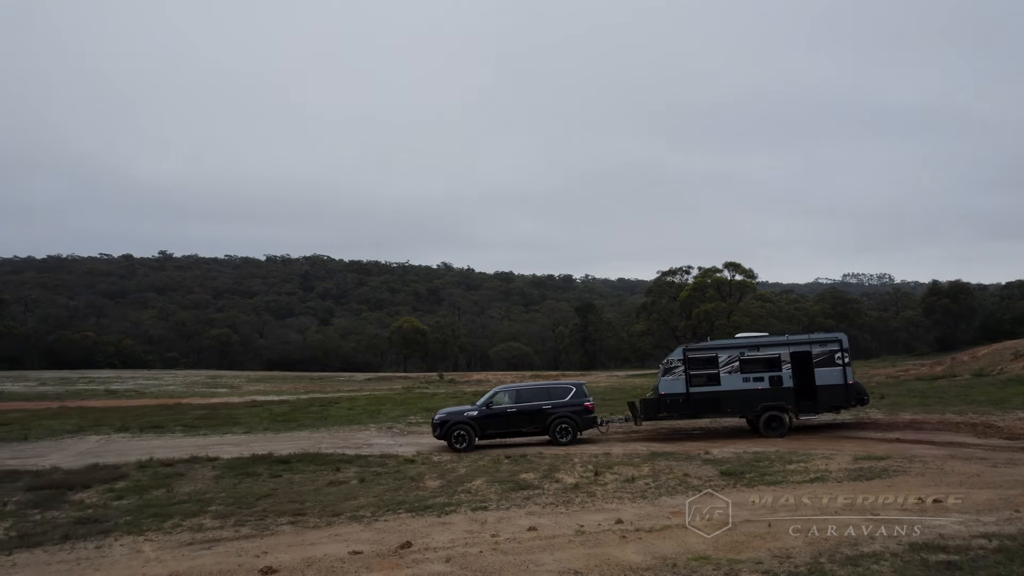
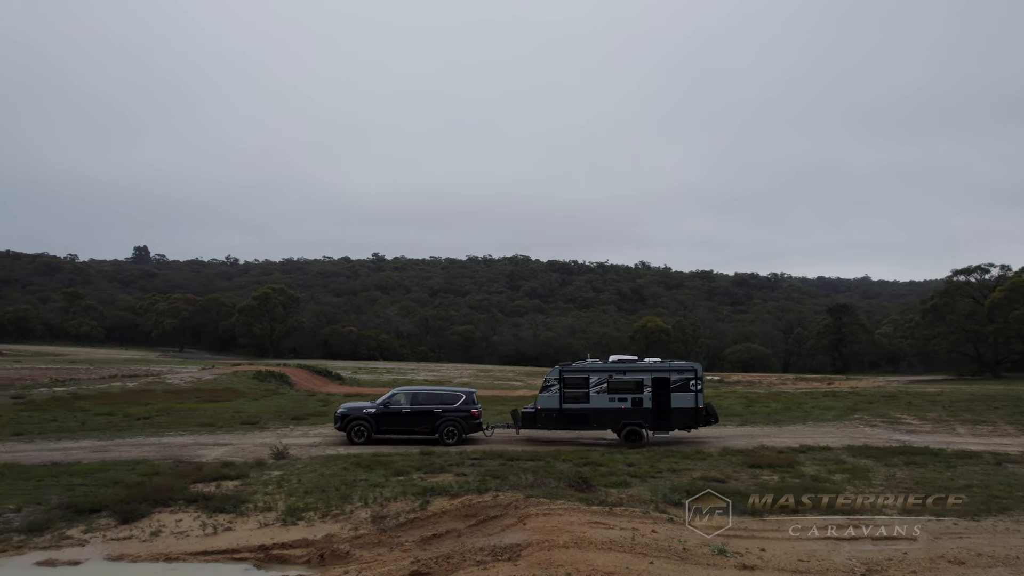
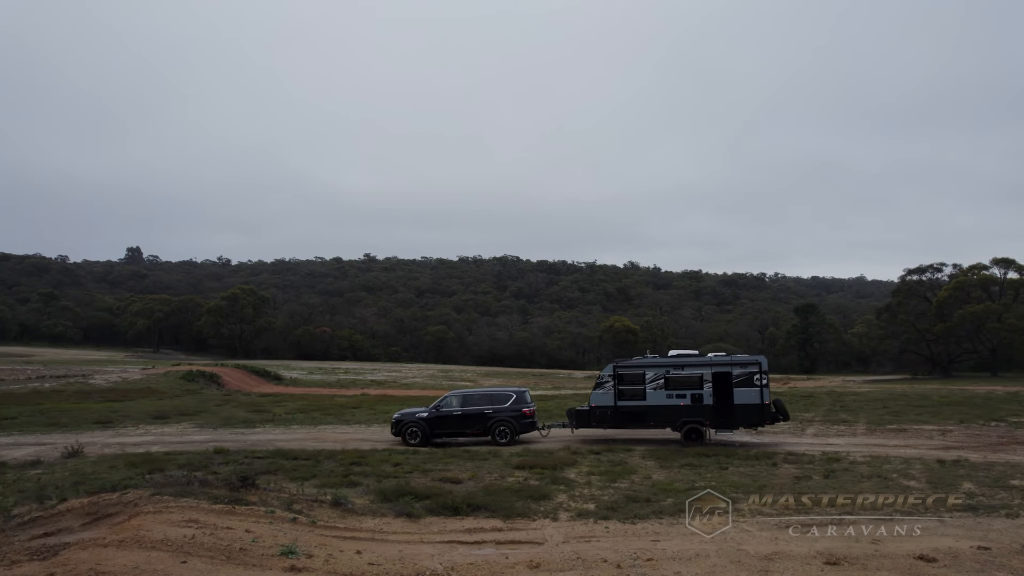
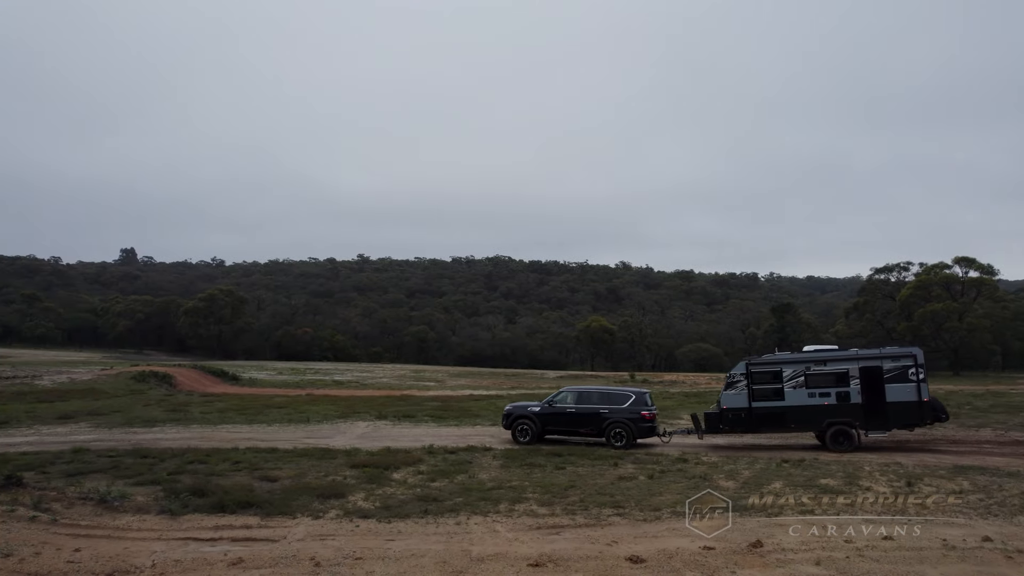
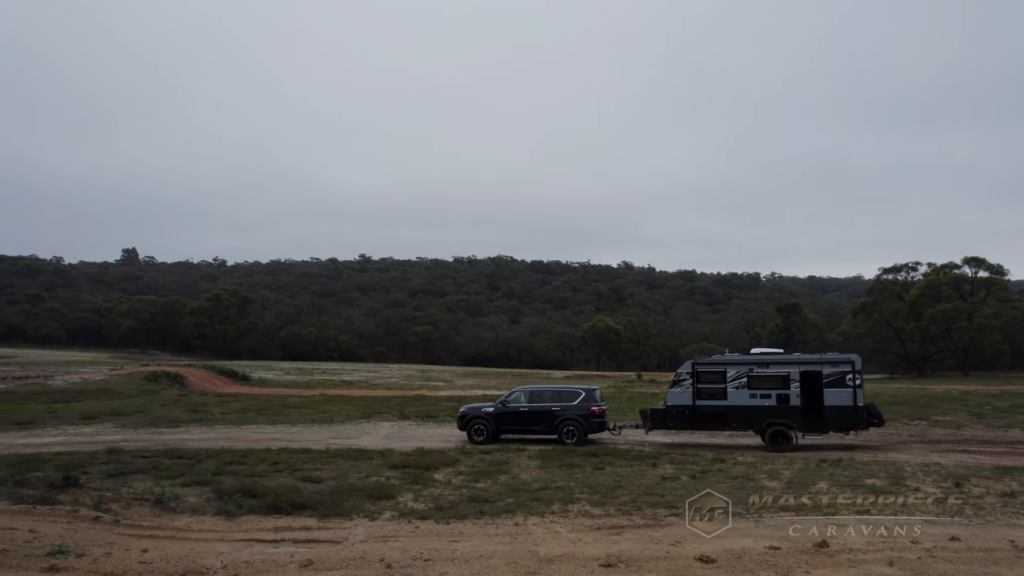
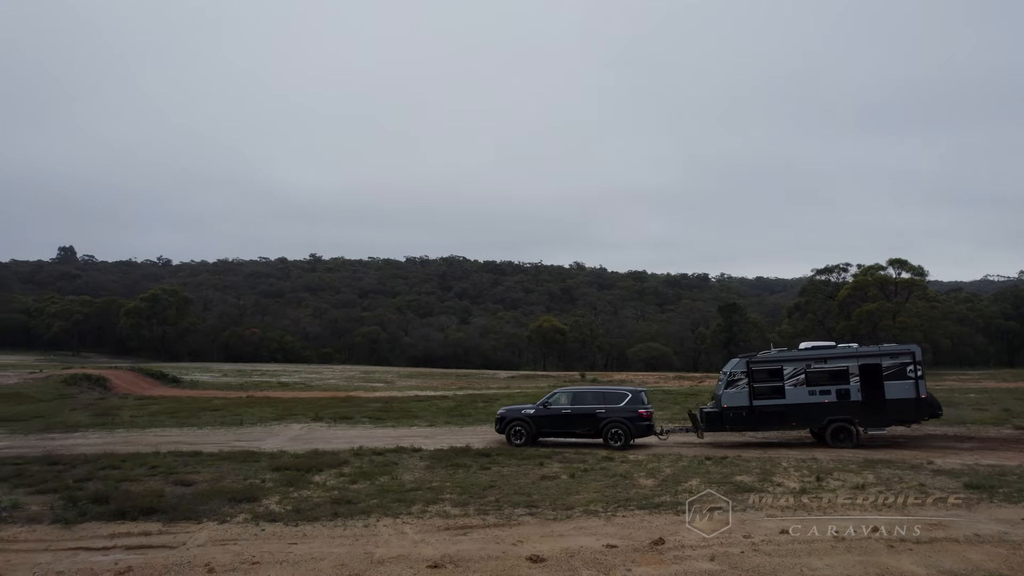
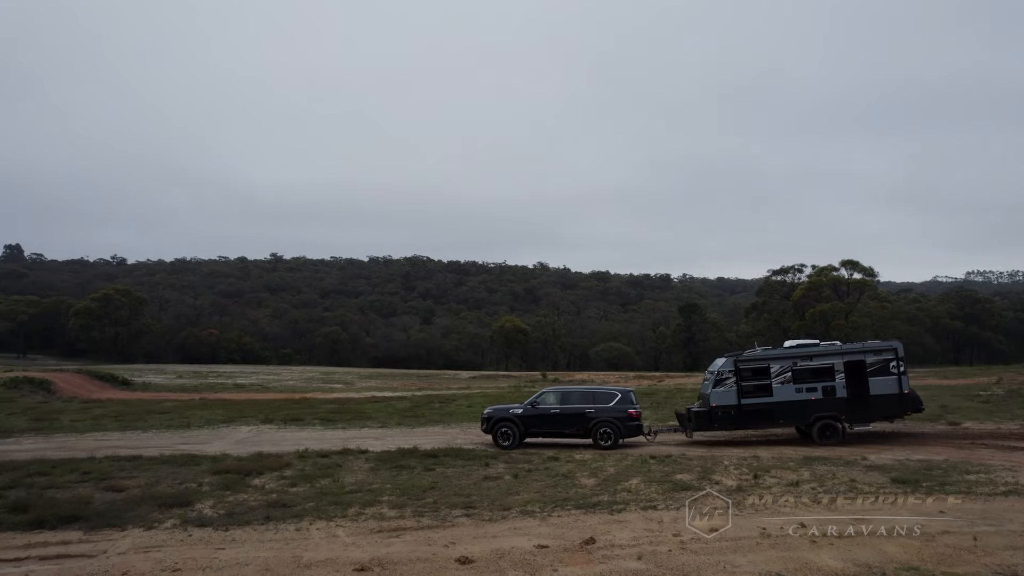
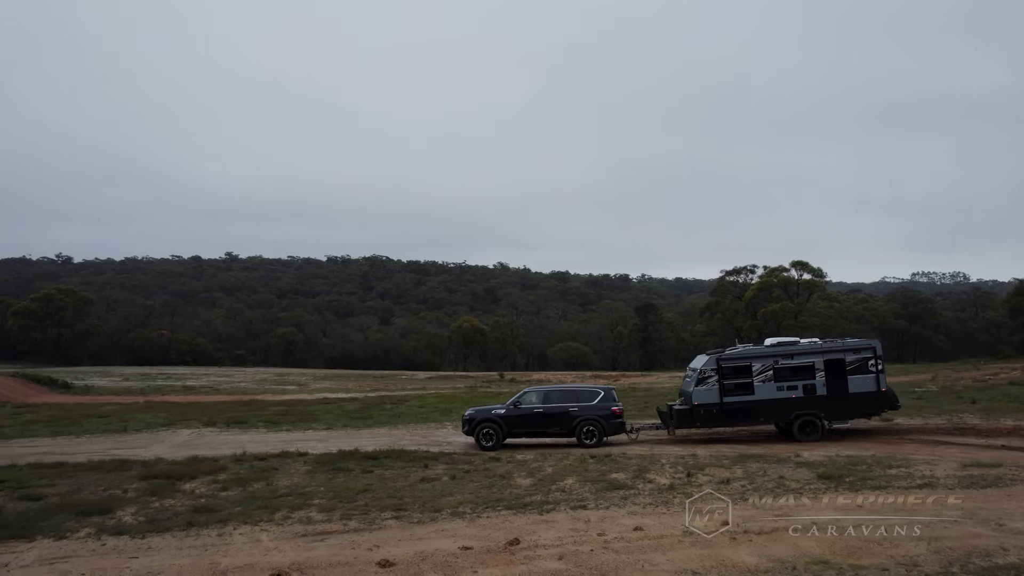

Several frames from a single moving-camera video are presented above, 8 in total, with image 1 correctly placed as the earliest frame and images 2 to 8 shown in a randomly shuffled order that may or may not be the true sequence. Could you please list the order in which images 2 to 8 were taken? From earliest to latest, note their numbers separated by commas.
8, 7, 6, 4, 5, 3, 2
